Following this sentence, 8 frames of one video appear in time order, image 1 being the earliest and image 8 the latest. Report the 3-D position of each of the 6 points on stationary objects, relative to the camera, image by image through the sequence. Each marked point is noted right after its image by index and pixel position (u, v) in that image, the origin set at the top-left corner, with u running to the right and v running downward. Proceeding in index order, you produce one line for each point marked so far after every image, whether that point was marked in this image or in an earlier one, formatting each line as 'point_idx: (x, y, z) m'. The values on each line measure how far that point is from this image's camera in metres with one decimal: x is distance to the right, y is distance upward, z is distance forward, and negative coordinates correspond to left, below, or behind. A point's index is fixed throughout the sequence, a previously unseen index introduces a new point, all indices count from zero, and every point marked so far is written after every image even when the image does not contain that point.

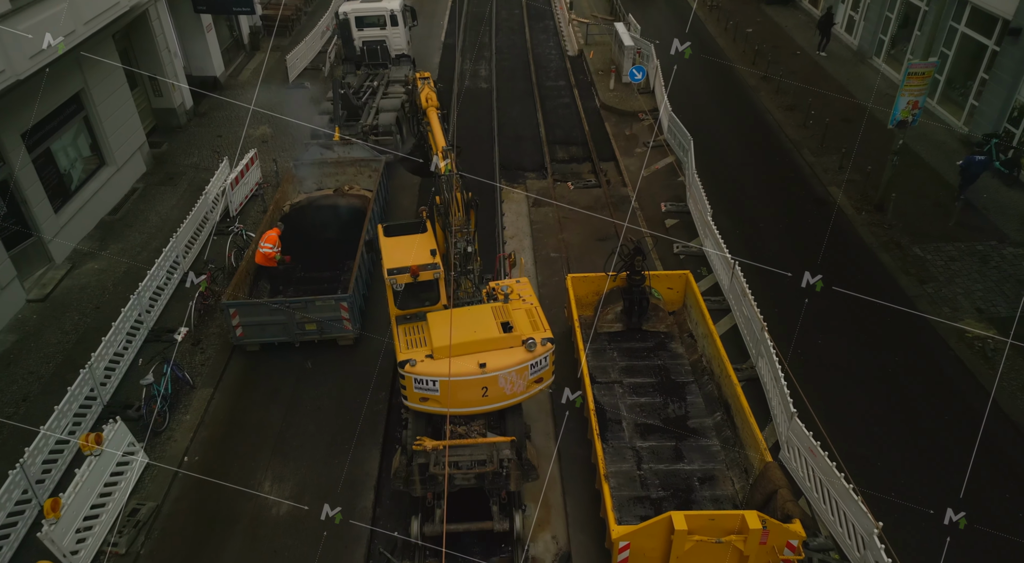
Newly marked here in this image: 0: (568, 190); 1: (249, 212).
0: (+1.5, +2.4, +19.5) m
1: (-6.2, +1.7, +17.7) m
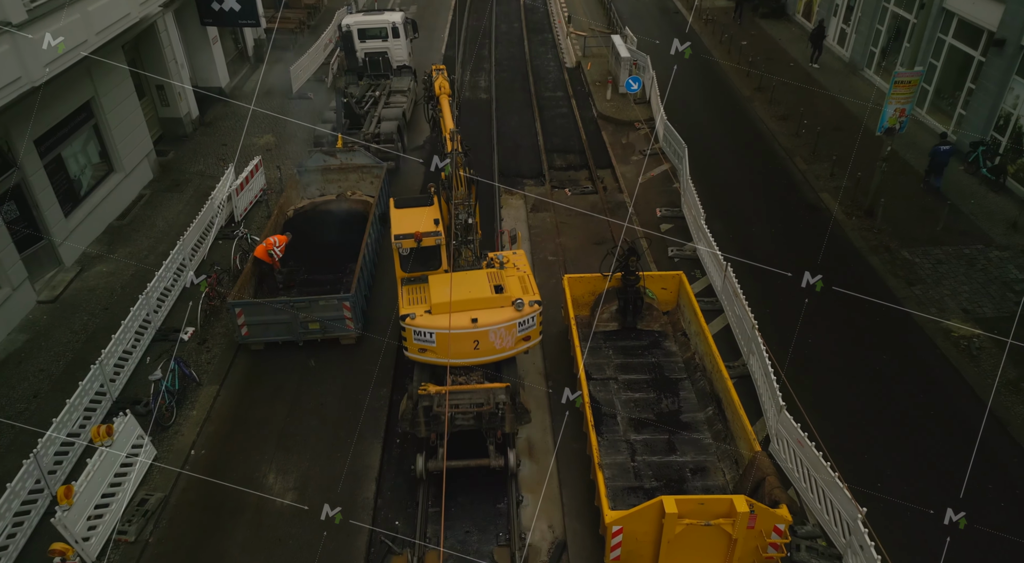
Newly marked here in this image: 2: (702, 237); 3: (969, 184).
0: (+1.4, +2.3, +19.9) m
1: (-6.3, +1.6, +18.1) m
2: (+4.1, +1.0, +16.1) m
3: (+11.2, +2.4, +18.3) m
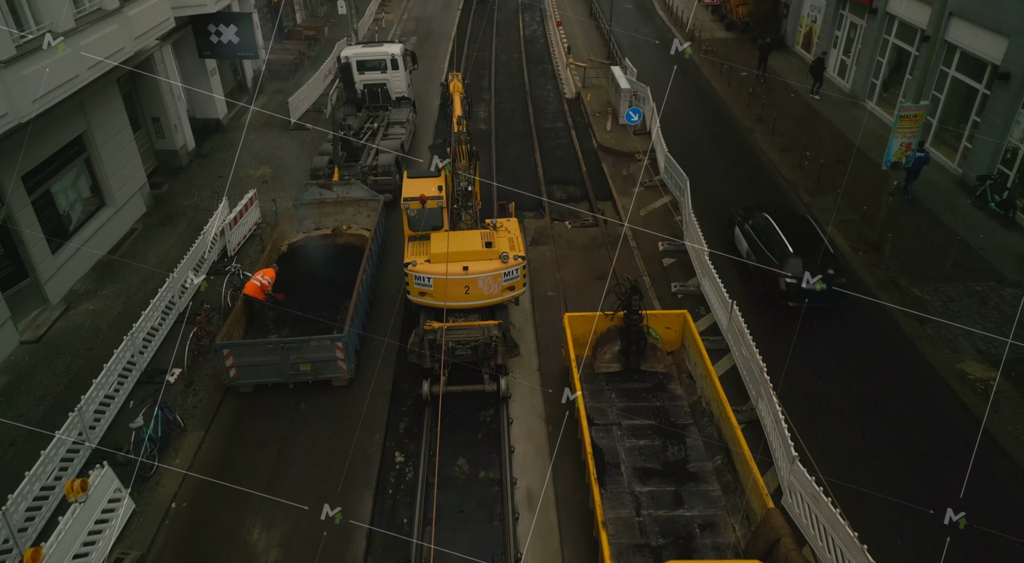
0: (+1.4, +1.4, +19.6) m
1: (-6.3, +0.7, +17.7) m
2: (+4.1, +0.2, +15.7) m
3: (+11.2, +1.5, +18.0) m
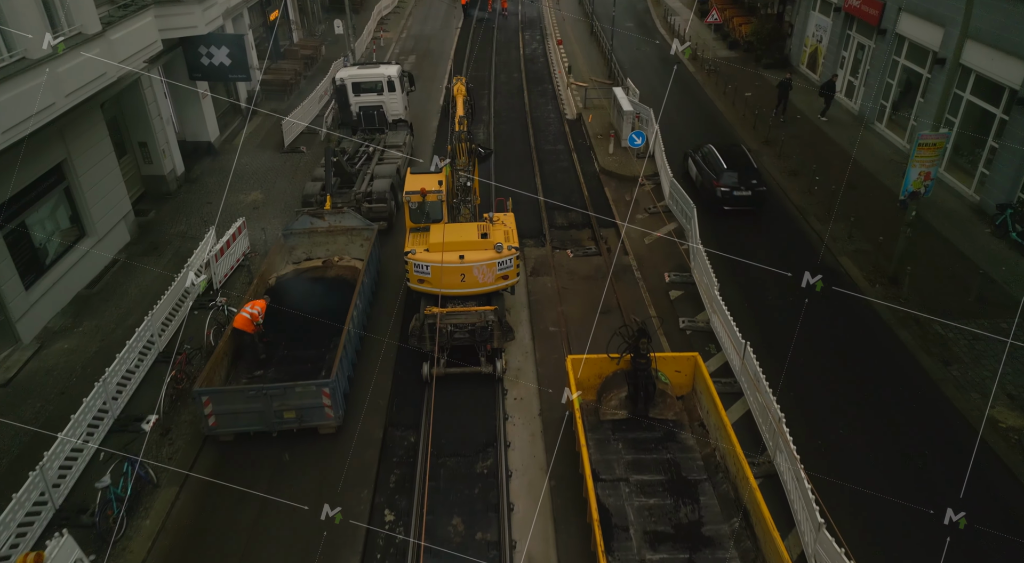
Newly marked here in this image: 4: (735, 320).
0: (+1.4, +0.6, +18.8) m
1: (-6.3, 0.0, +16.9) m
2: (+4.1, -0.5, +14.9) m
3: (+11.1, +0.7, +17.2) m
4: (+4.6, -0.8, +15.5) m
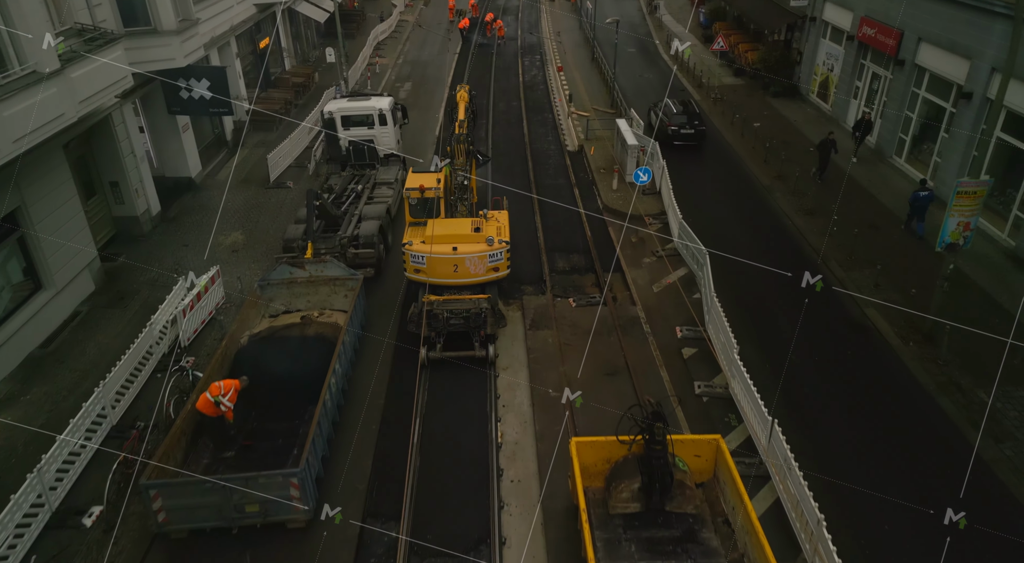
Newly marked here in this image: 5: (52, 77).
0: (+1.3, -0.6, +17.3) m
1: (-6.3, -1.2, +15.4) m
2: (+4.0, -1.7, +13.4) m
3: (+11.1, -0.4, +15.7) m
4: (+4.5, -1.9, +14.0) m
5: (-8.6, +3.9, +14.1) m
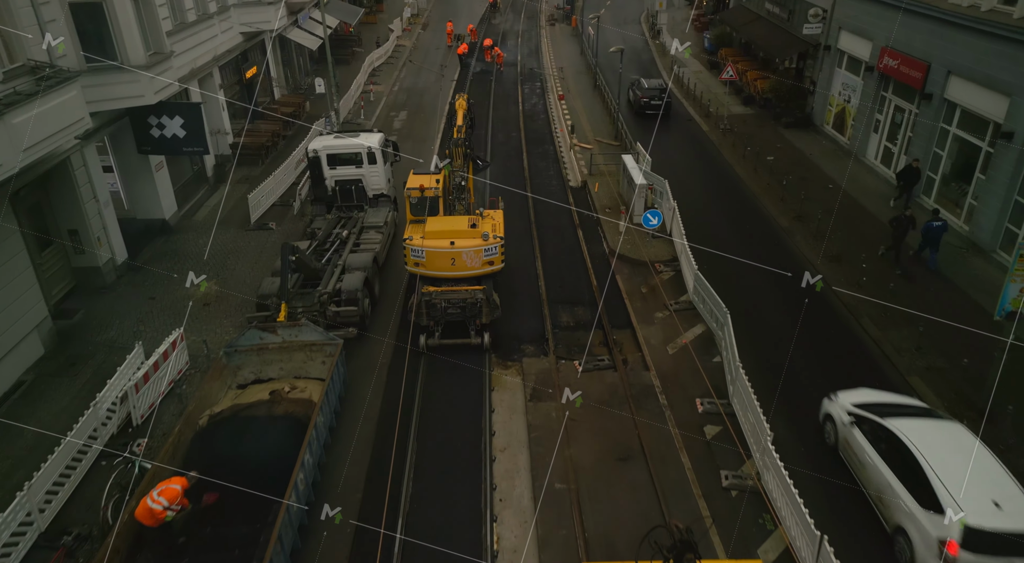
0: (+1.3, -1.9, +15.5) m
1: (-6.4, -2.5, +13.6) m
2: (+4.0, -2.8, +11.6) m
3: (+11.1, -1.7, +13.9) m
4: (+4.5, -3.1, +12.1) m
5: (-8.7, +2.7, +12.4) m
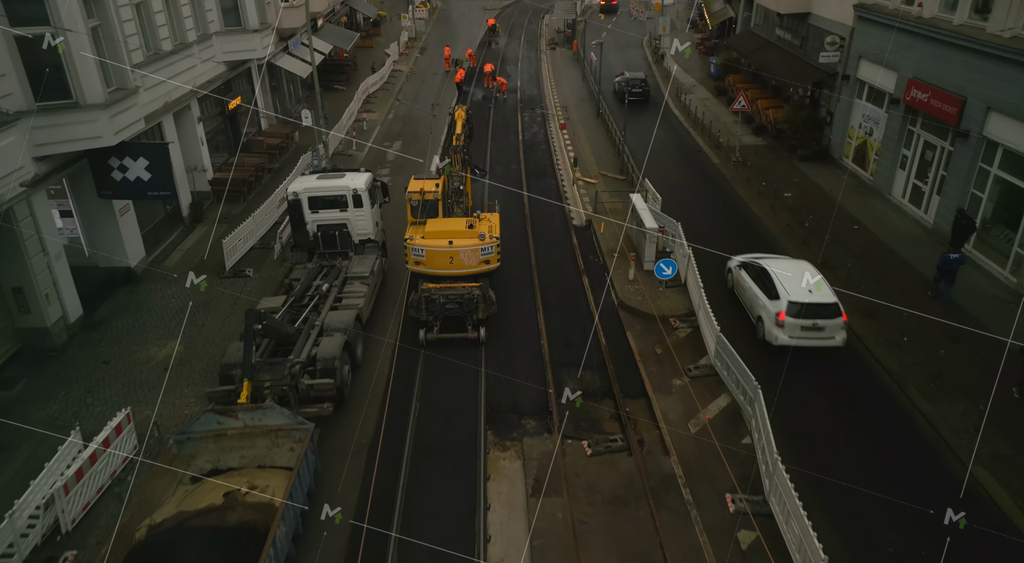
0: (+1.3, -3.2, +13.5) m
1: (-6.4, -3.7, +11.6) m
2: (+4.0, -4.0, +9.5) m
3: (+11.0, -2.9, +11.8) m
4: (+4.5, -4.3, +10.0) m
5: (-8.7, +1.5, +10.5) m
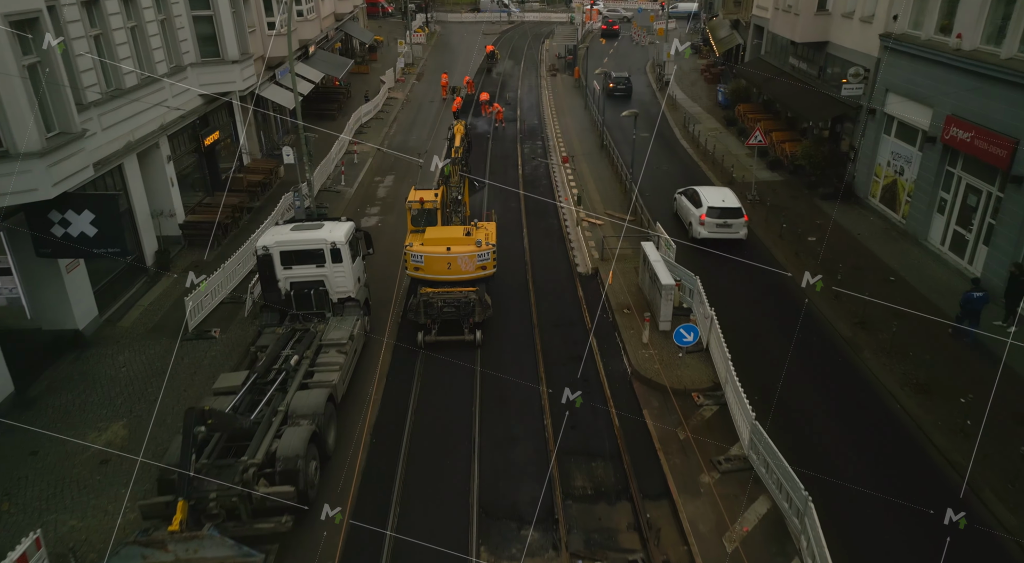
0: (+1.3, -4.5, +11.0) m
1: (-6.4, -5.0, +9.1) m
2: (+4.0, -5.3, +7.0) m
3: (+11.0, -4.2, +9.4) m
4: (+4.5, -5.5, +7.6) m
5: (-8.7, +0.2, +8.2) m
